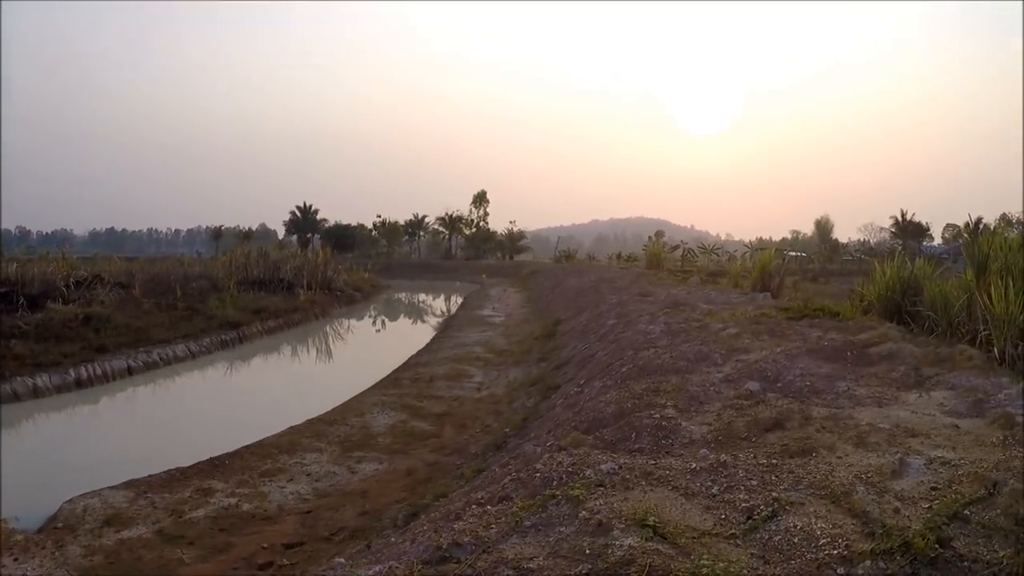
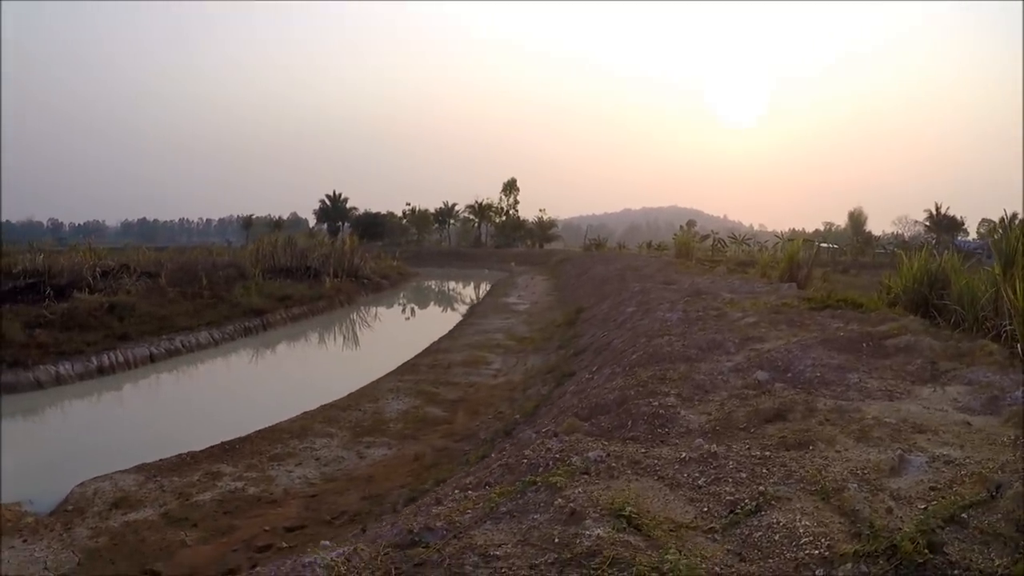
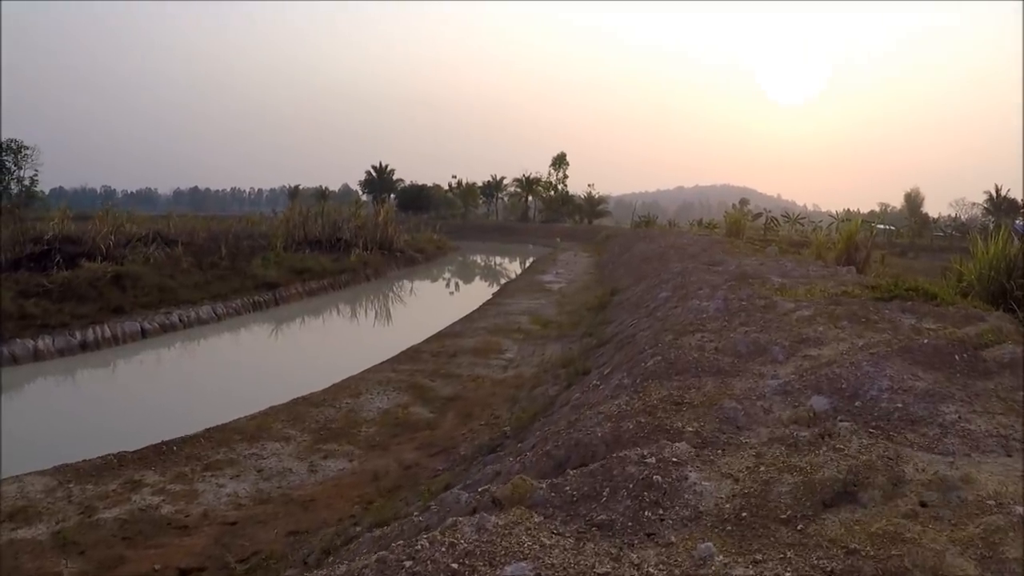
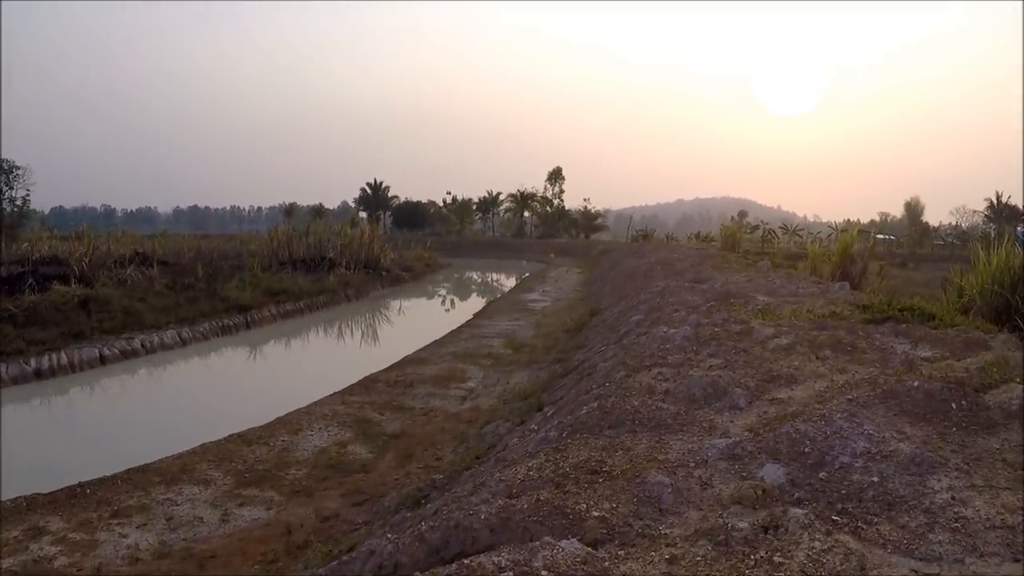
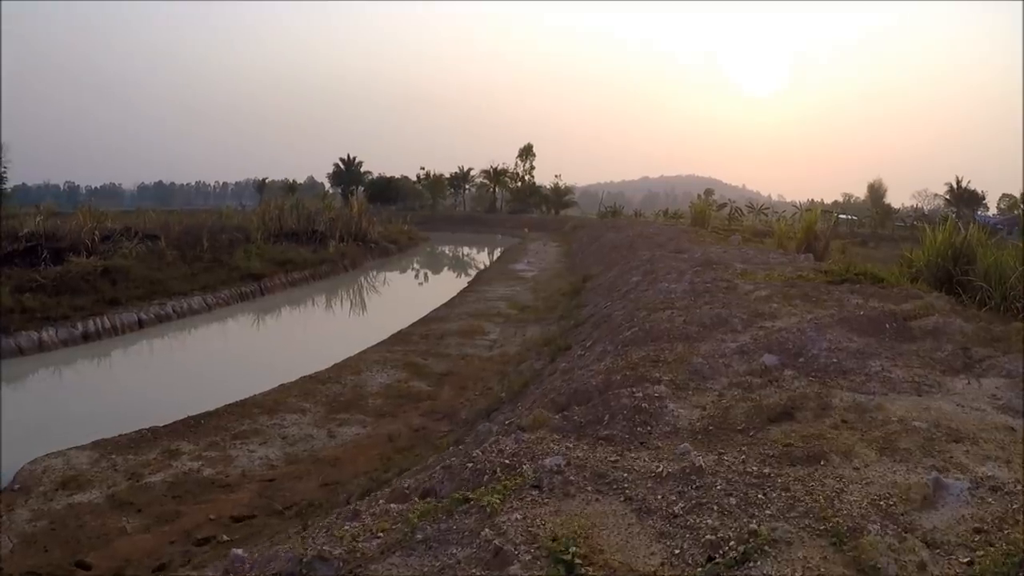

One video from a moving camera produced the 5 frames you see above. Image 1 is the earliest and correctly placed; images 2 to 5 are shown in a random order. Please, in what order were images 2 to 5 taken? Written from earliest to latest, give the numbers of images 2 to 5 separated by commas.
2, 5, 3, 4
